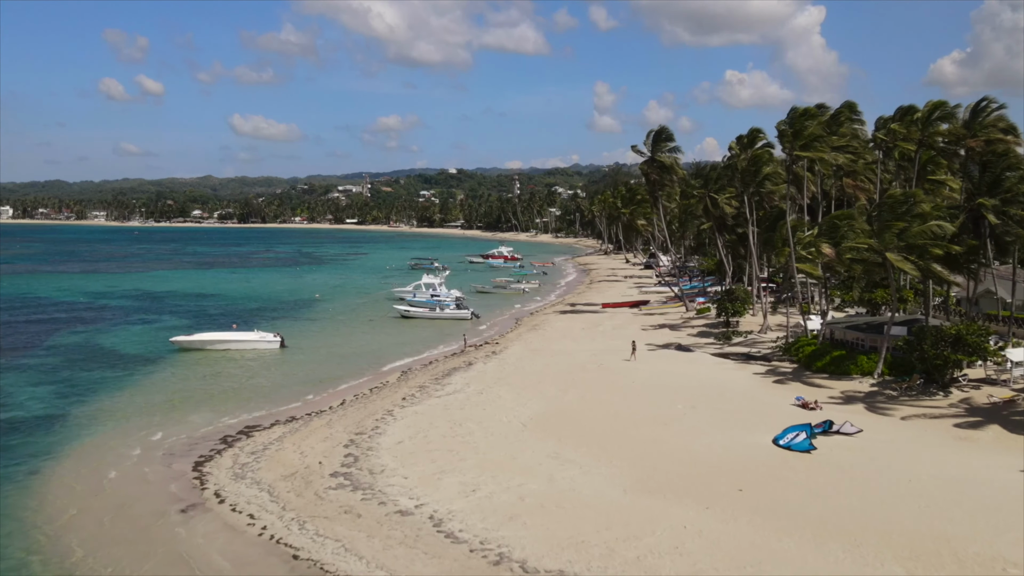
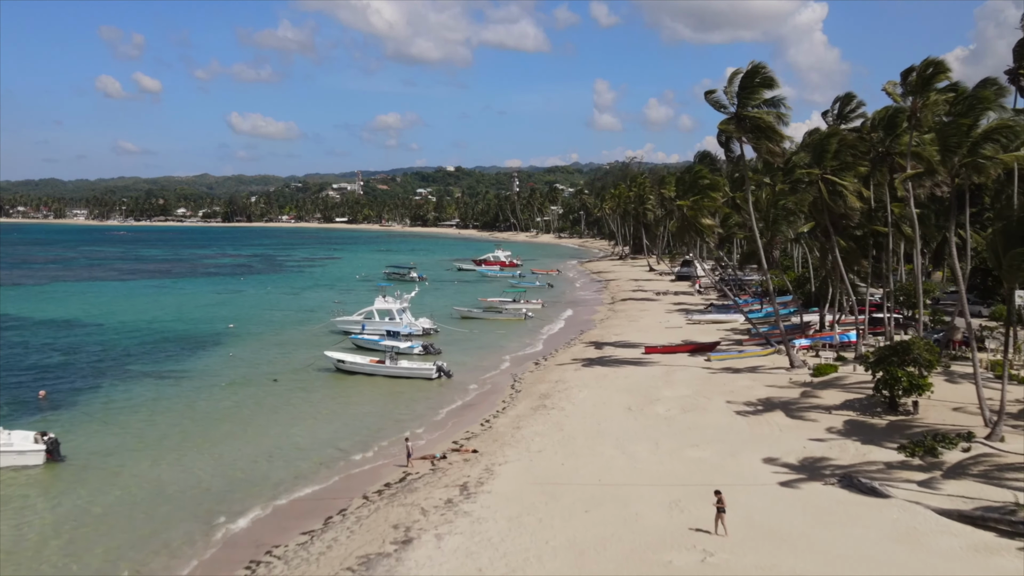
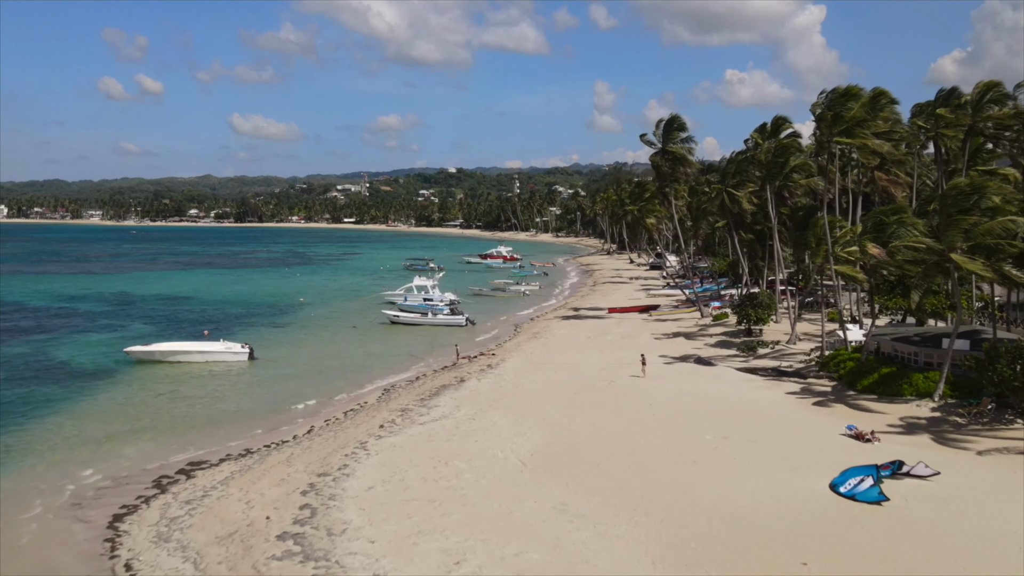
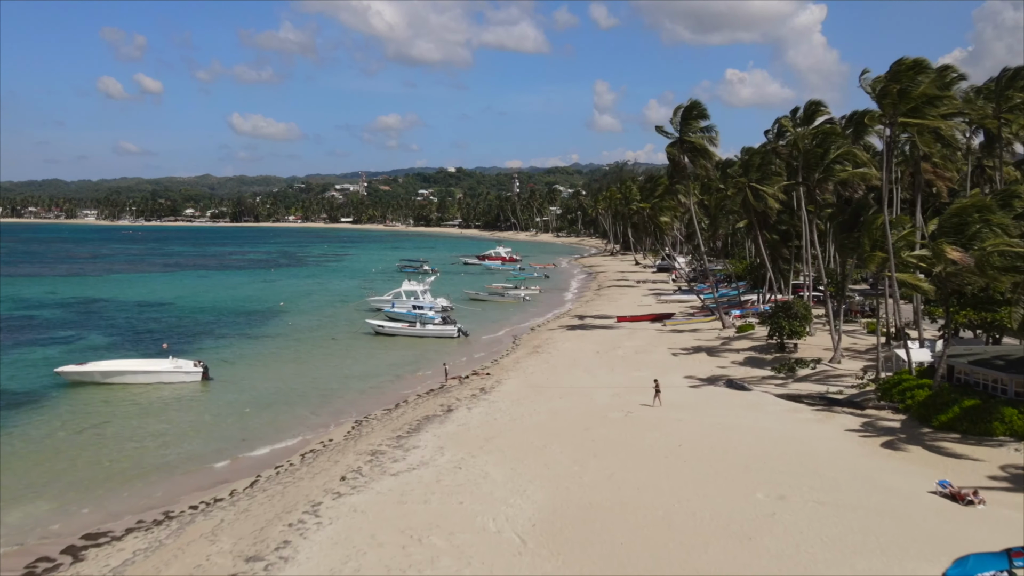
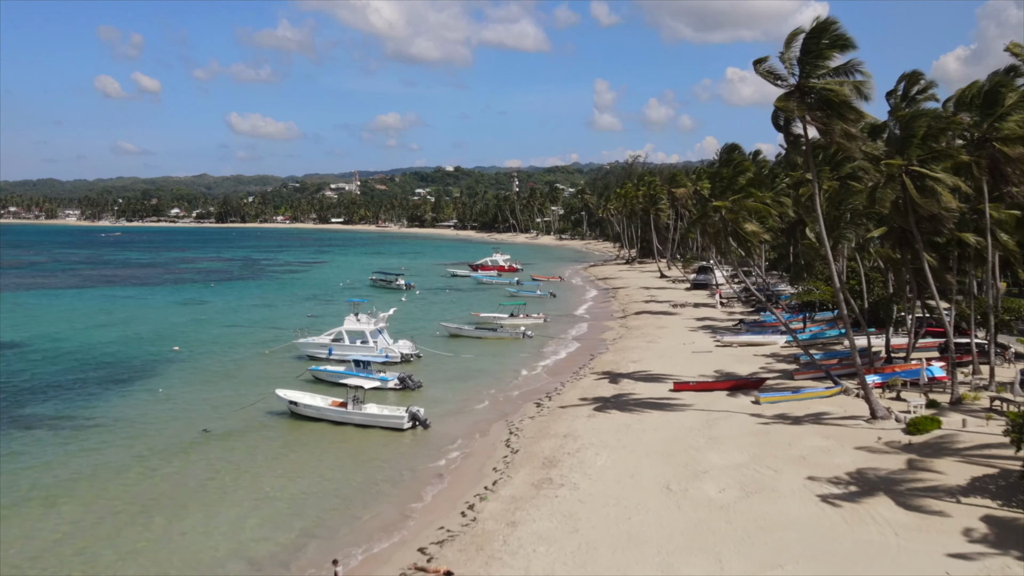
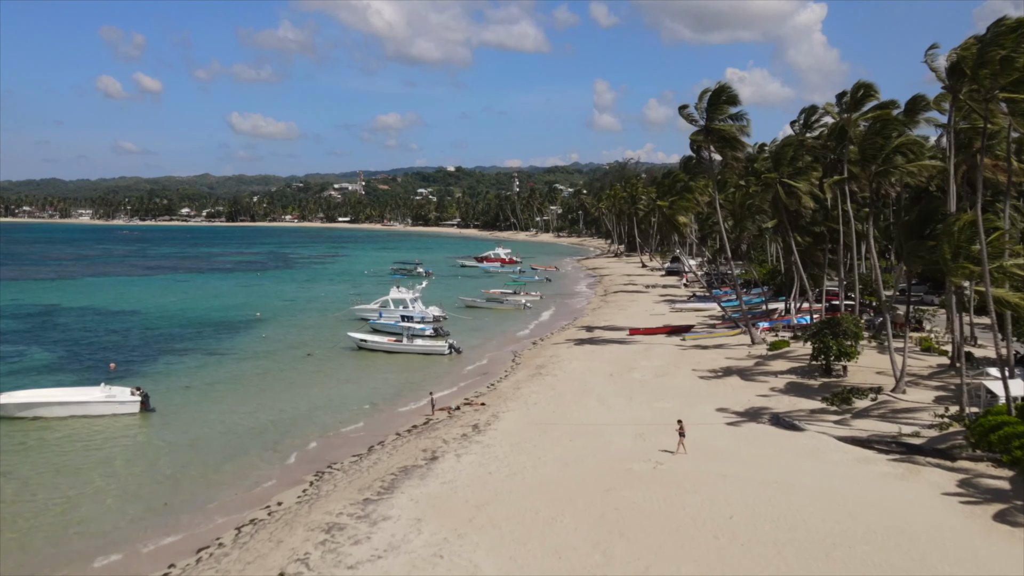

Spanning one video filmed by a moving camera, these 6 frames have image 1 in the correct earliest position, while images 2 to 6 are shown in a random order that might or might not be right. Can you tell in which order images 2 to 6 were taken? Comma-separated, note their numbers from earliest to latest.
3, 4, 6, 2, 5
